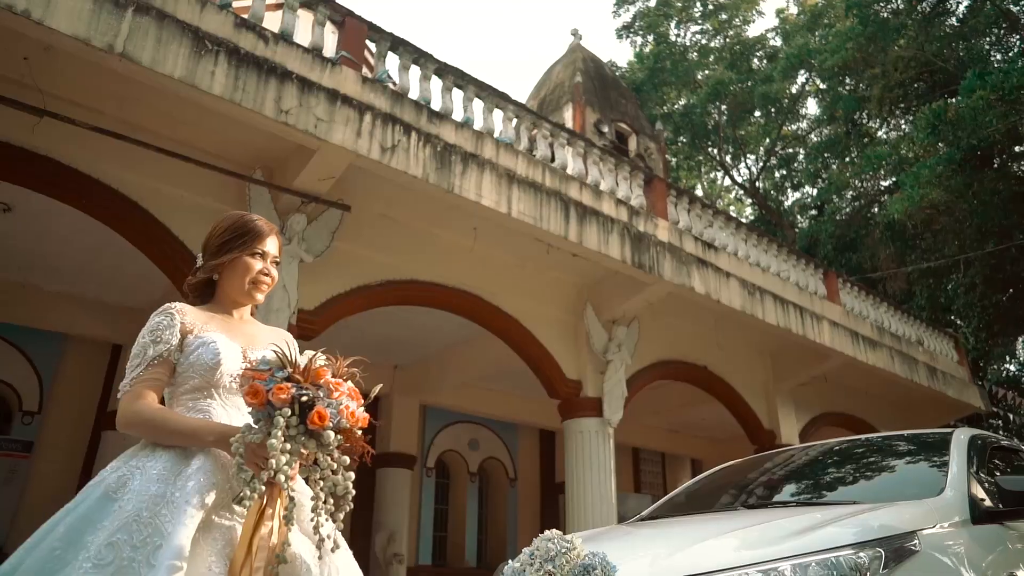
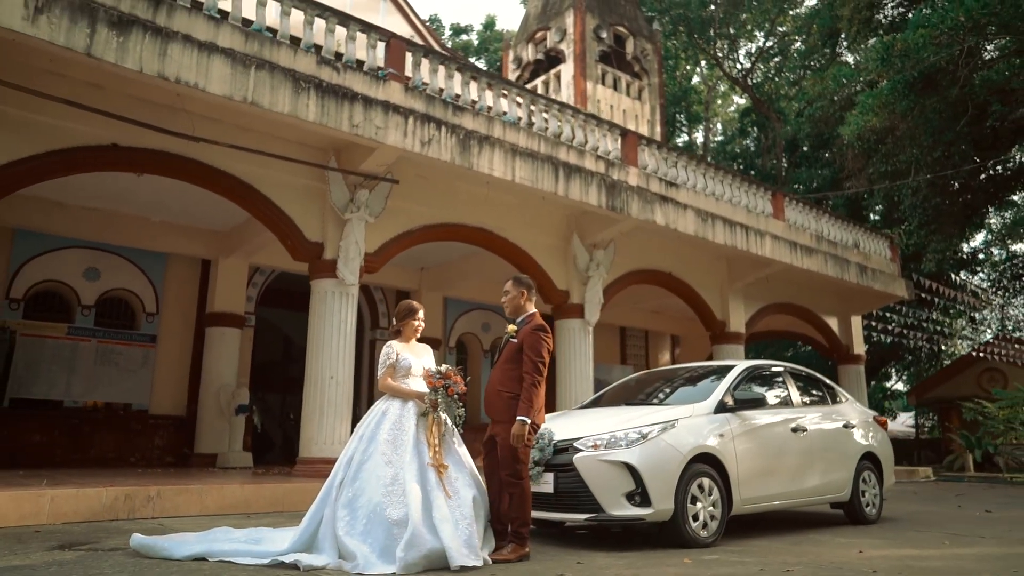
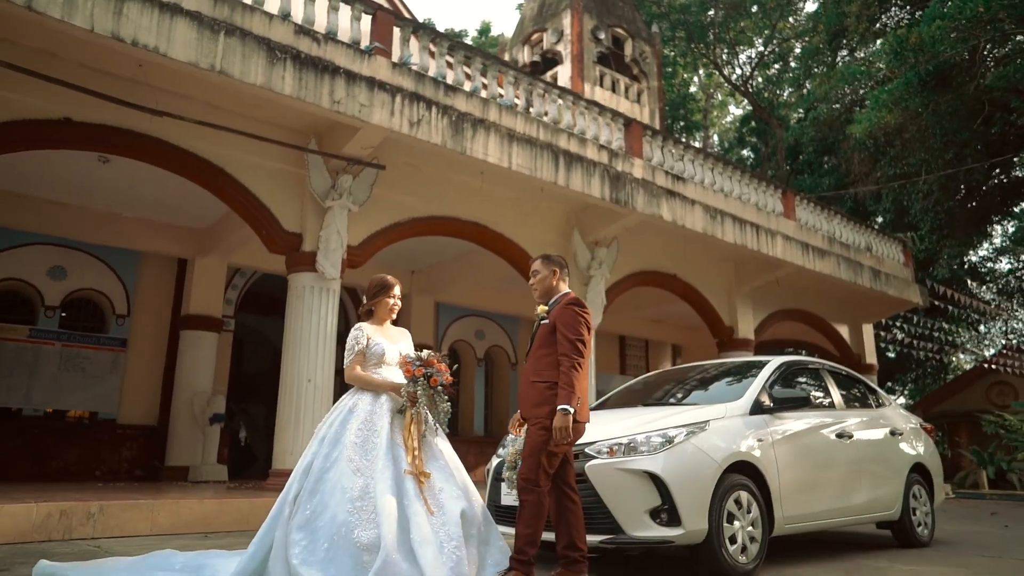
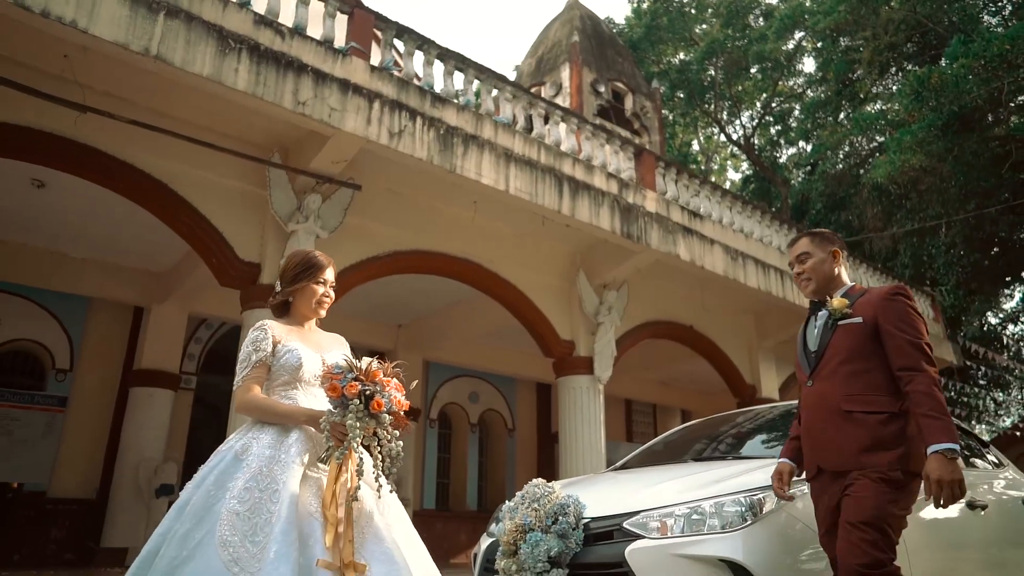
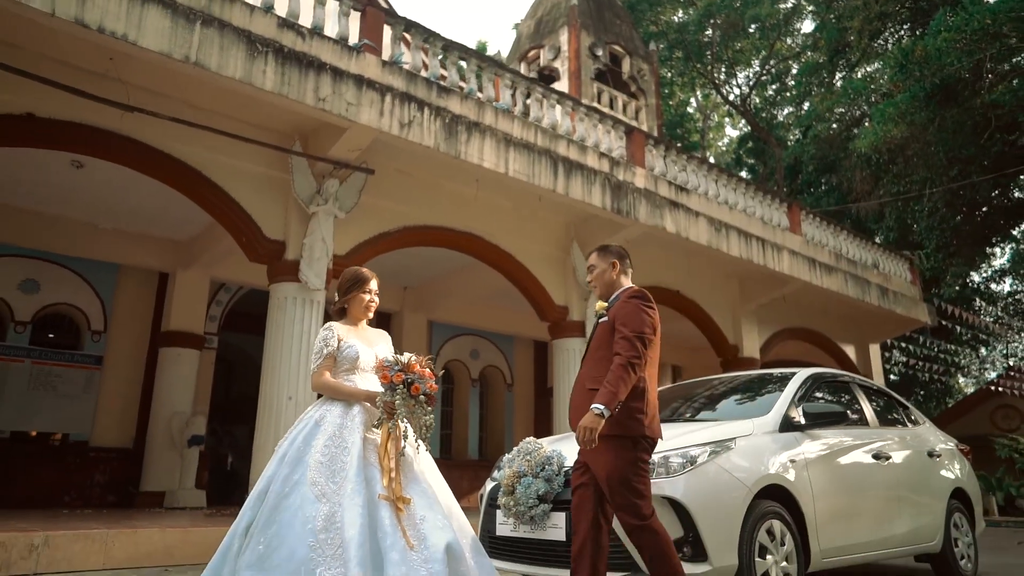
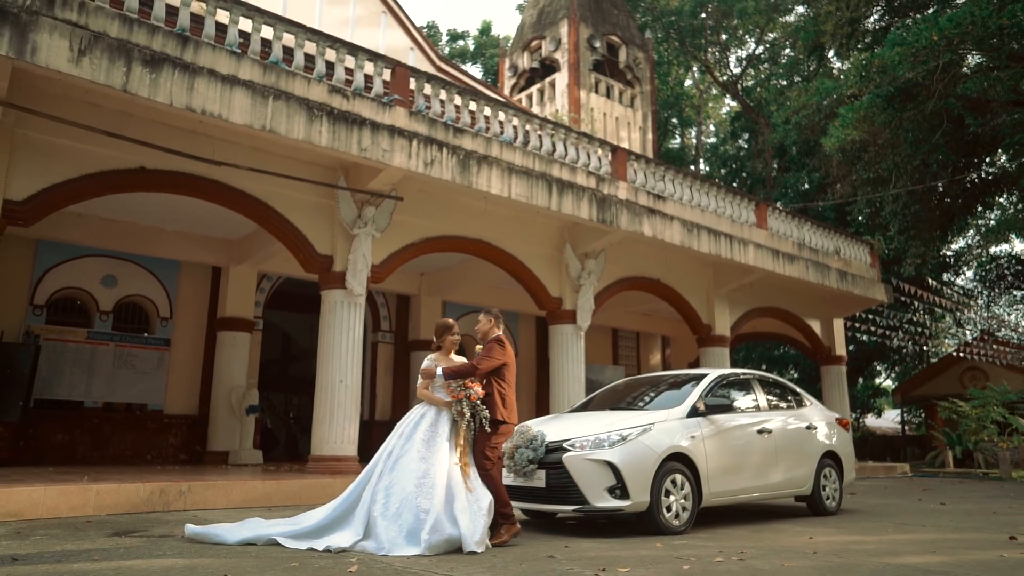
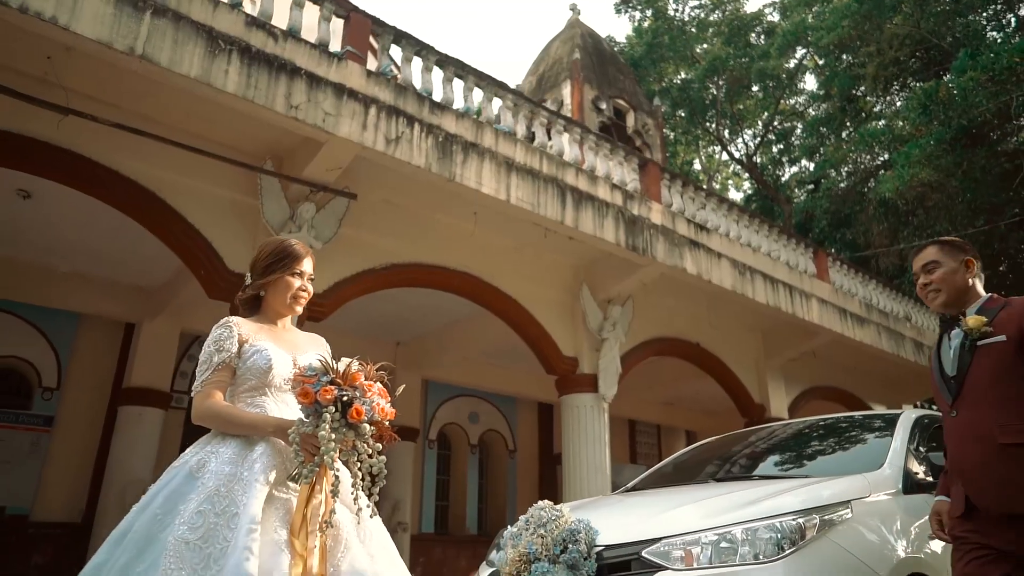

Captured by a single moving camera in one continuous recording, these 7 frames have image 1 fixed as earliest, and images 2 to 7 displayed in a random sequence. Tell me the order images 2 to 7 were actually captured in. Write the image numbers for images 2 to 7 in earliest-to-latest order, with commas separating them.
7, 4, 5, 3, 2, 6
